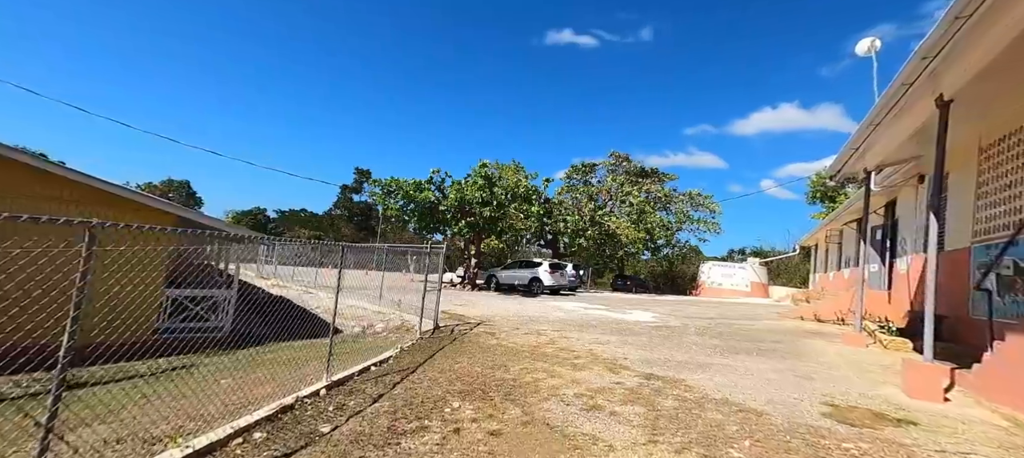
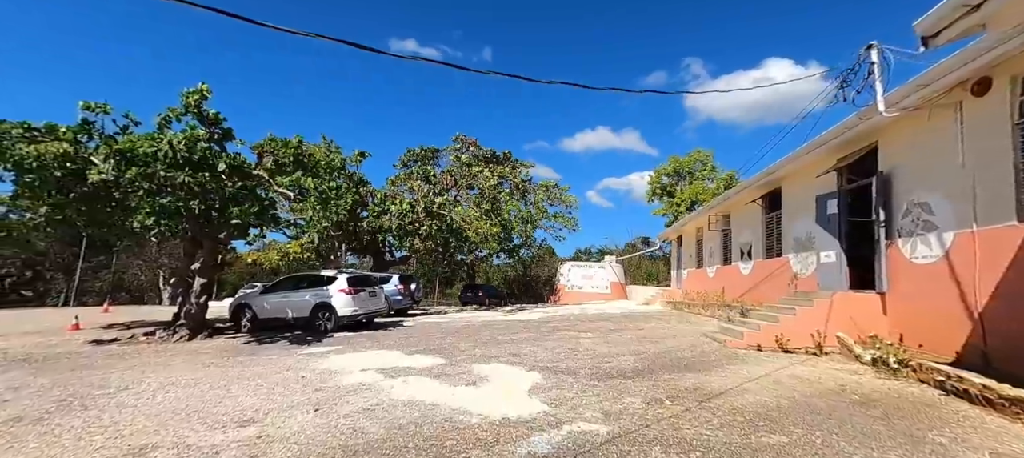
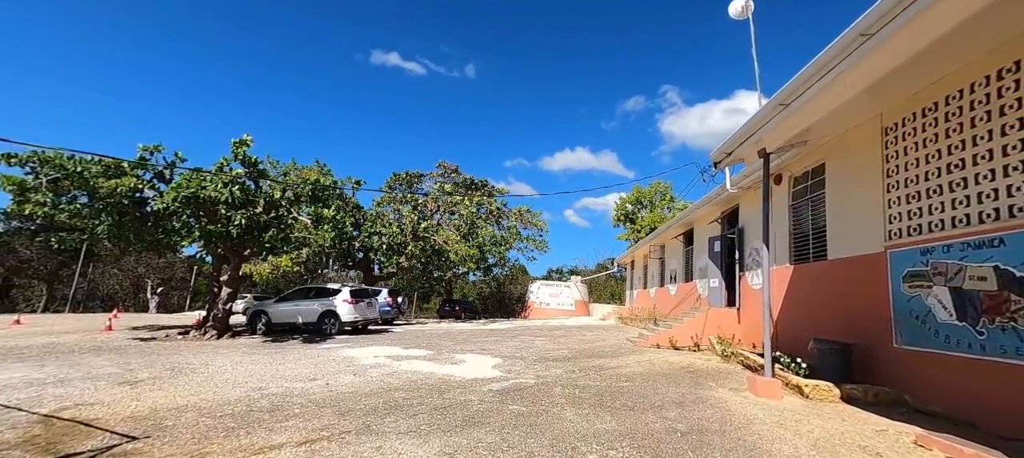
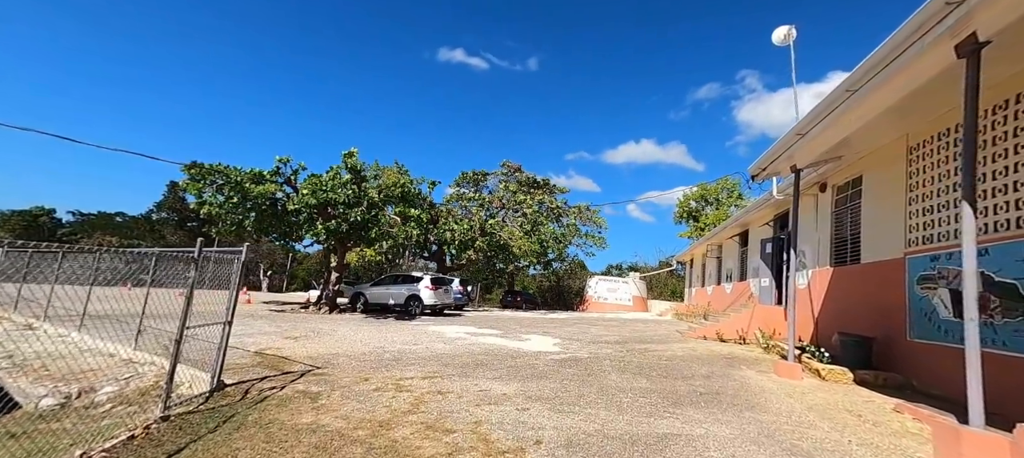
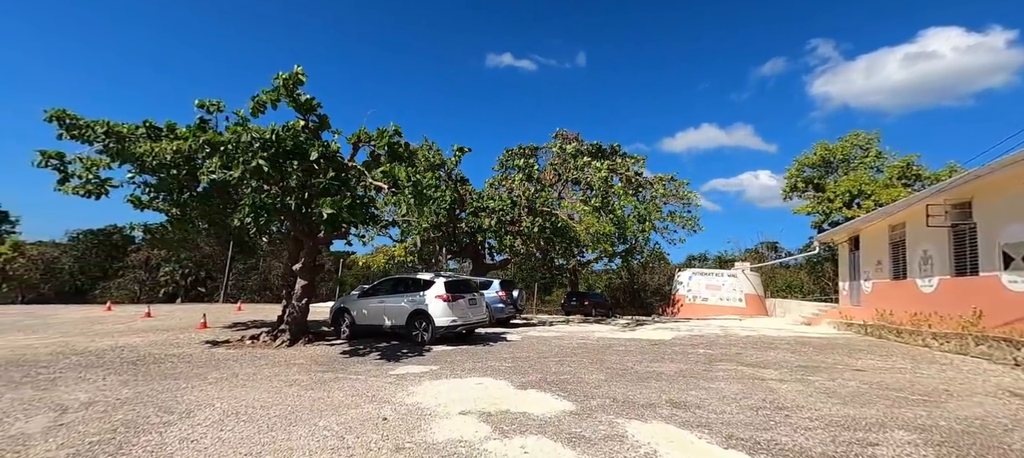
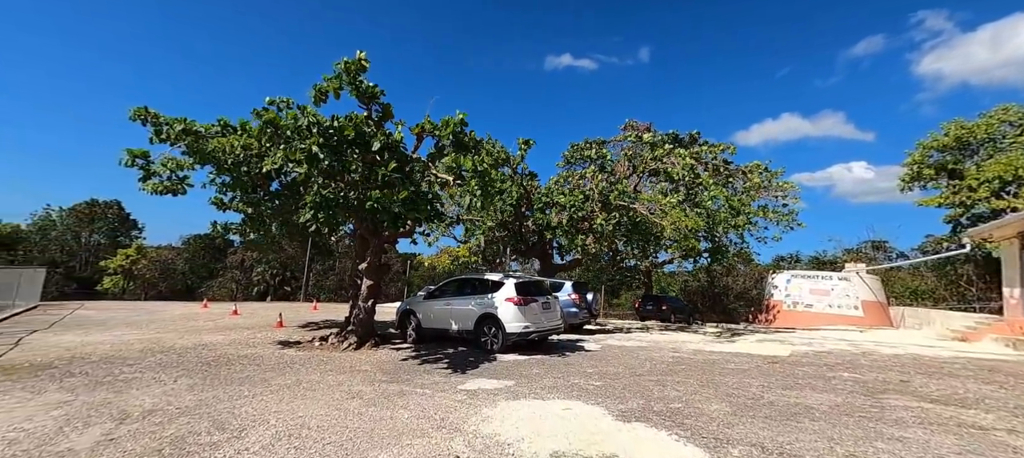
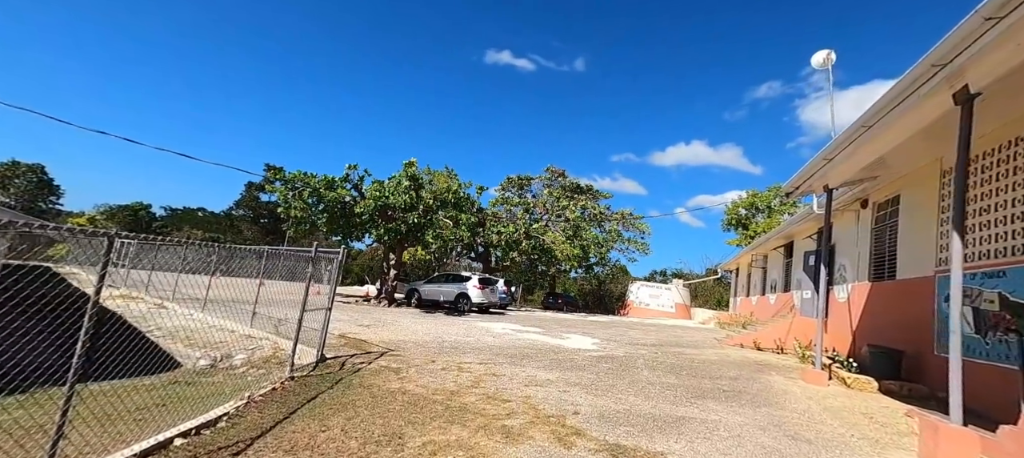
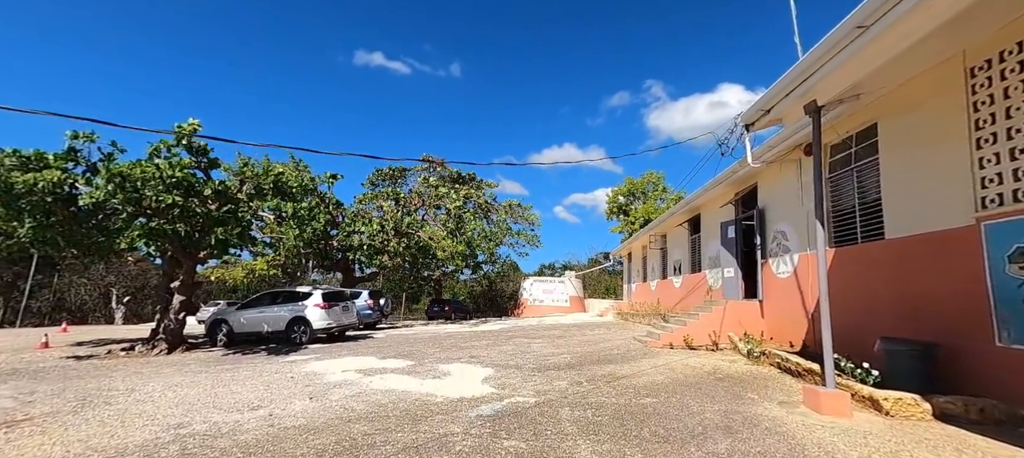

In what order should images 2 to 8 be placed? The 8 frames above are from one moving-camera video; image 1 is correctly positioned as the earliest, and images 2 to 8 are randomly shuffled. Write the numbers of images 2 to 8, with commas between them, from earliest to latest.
7, 4, 3, 8, 2, 5, 6
